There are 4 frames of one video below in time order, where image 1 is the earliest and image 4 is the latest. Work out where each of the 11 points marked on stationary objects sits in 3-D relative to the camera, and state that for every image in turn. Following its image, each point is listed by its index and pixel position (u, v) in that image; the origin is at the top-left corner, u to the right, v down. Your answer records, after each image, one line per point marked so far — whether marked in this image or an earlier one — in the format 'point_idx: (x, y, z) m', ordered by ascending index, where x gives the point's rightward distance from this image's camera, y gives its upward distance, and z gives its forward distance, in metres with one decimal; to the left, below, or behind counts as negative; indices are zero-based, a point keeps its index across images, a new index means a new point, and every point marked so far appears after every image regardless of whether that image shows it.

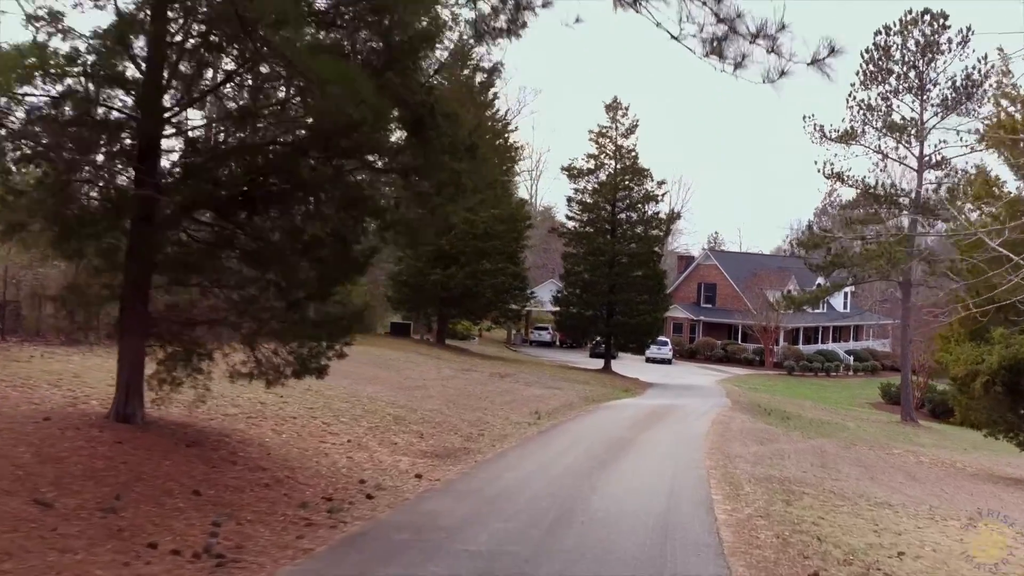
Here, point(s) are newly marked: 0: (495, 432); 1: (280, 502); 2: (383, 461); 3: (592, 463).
0: (-0.2, -2.4, +13.4) m
1: (-2.1, -2.0, +7.2) m
2: (-1.6, -2.2, +9.8) m
3: (+1.2, -2.5, +11.3) m
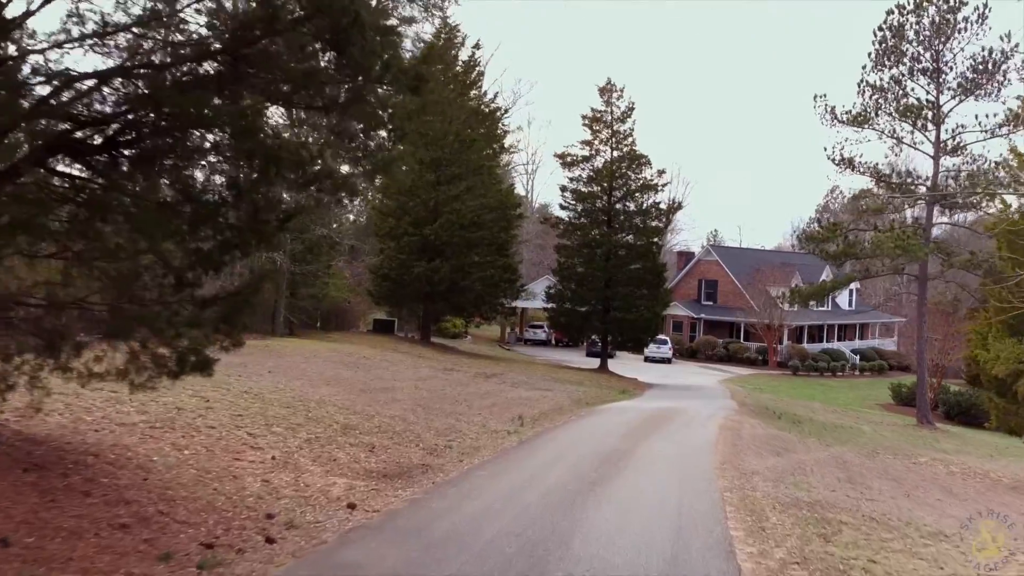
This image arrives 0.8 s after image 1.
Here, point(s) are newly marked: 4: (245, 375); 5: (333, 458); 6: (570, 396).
0: (-0.6, -2.2, +11.3) m
1: (-2.5, -1.7, +5.2) m
2: (-2.0, -1.9, +7.7) m
3: (+0.8, -2.2, +9.2) m
4: (-4.7, -1.5, +13.9) m
5: (-2.0, -2.0, +9.0) m
6: (+1.4, -2.6, +19.0) m
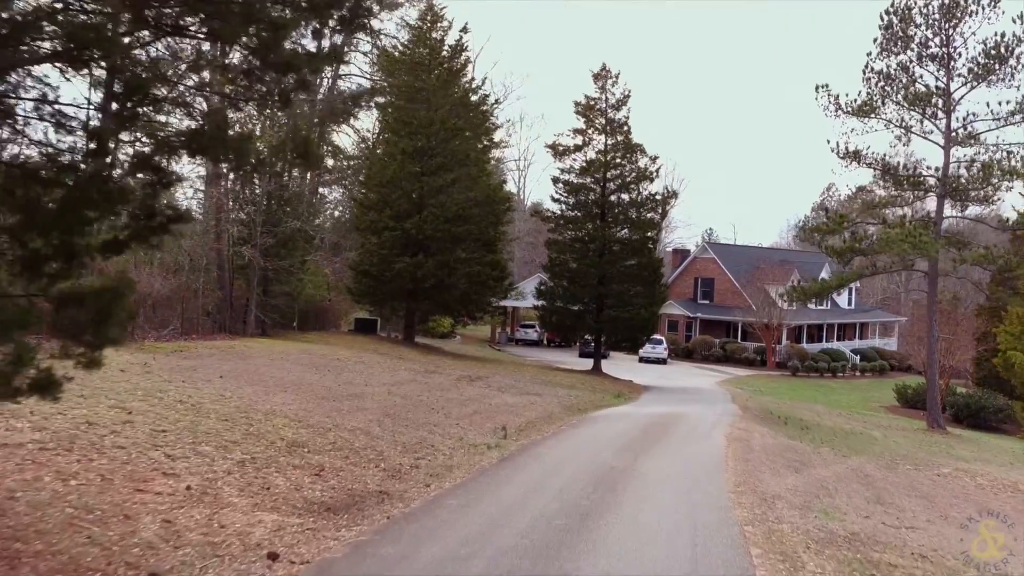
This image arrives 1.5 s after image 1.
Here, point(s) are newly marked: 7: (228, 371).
0: (-0.9, -2.1, +9.7) m
1: (-2.7, -1.7, +3.5) m
2: (-2.2, -1.8, +6.1) m
3: (+0.5, -2.1, +7.6) m
4: (-5.0, -1.4, +12.2) m
5: (-2.3, -1.9, +7.4) m
6: (+1.1, -2.5, +17.4) m
7: (-5.0, -1.5, +13.8) m
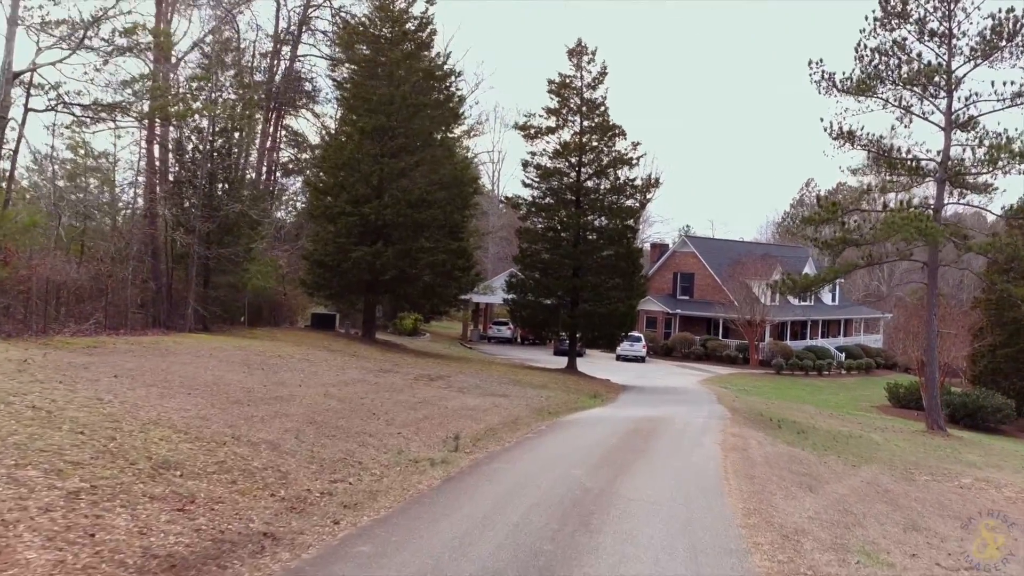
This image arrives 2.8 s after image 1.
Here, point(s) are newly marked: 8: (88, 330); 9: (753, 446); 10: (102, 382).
0: (-1.4, -1.8, +7.5) m
1: (-3.0, -1.4, +1.4) m
2: (-2.6, -1.6, +3.9) m
3: (+0.1, -1.9, +5.5) m
4: (-5.5, -1.2, +10.0) m
5: (-2.7, -1.6, +5.2) m
6: (+0.3, -2.2, +15.3) m
7: (-5.6, -1.2, +11.5) m
8: (-9.9, -1.0, +18.4) m
9: (+3.8, -2.5, +12.4) m
10: (-5.2, -1.2, +10.1) m
